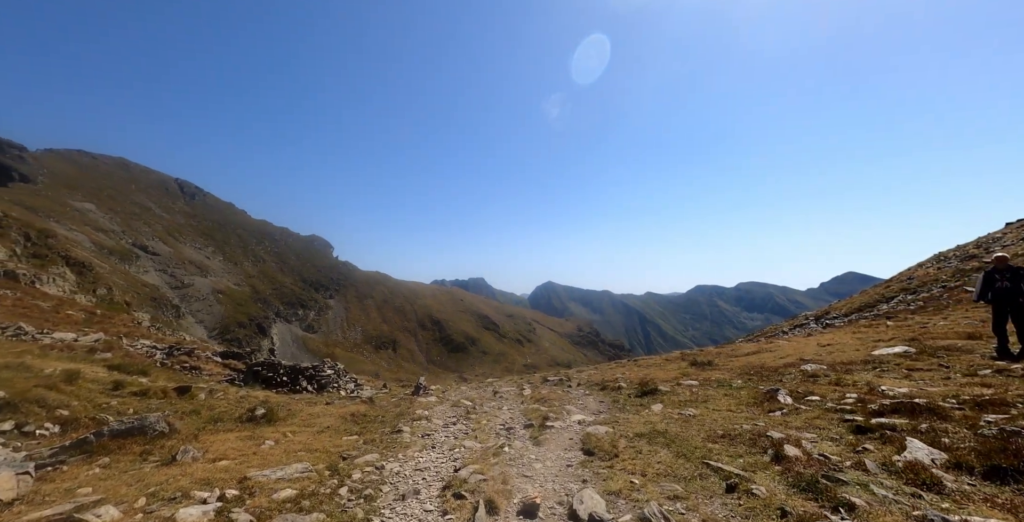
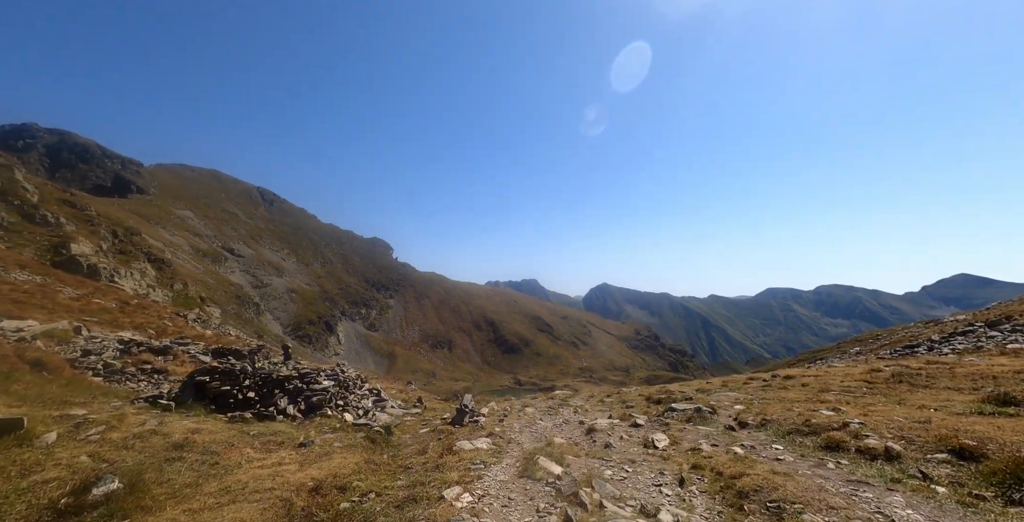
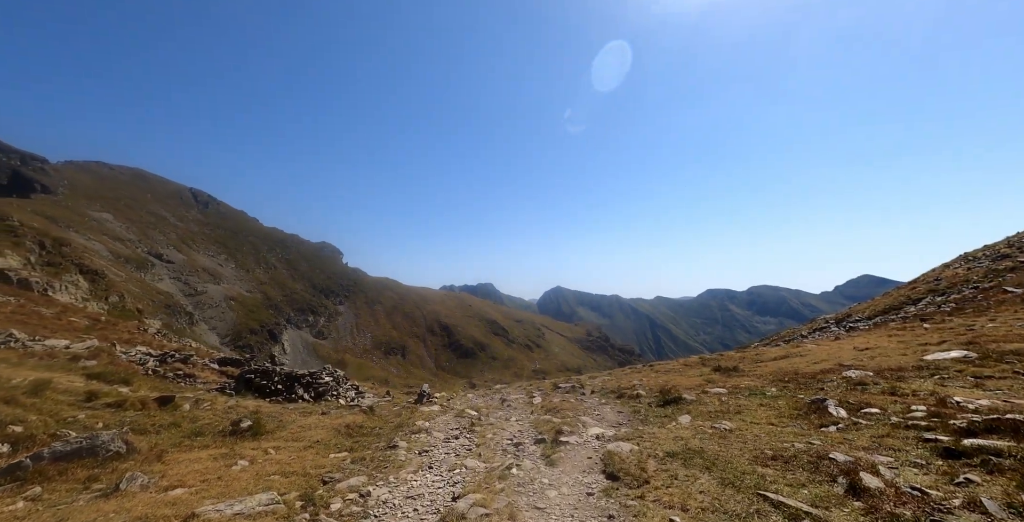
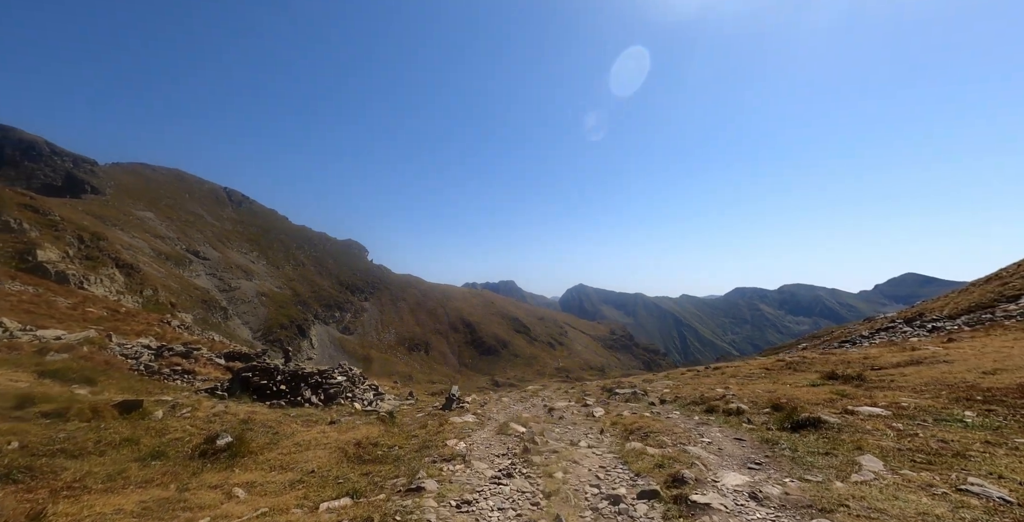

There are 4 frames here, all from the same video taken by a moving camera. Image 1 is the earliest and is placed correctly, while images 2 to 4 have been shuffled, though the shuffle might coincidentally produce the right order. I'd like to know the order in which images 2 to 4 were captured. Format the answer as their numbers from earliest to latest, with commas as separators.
3, 4, 2
